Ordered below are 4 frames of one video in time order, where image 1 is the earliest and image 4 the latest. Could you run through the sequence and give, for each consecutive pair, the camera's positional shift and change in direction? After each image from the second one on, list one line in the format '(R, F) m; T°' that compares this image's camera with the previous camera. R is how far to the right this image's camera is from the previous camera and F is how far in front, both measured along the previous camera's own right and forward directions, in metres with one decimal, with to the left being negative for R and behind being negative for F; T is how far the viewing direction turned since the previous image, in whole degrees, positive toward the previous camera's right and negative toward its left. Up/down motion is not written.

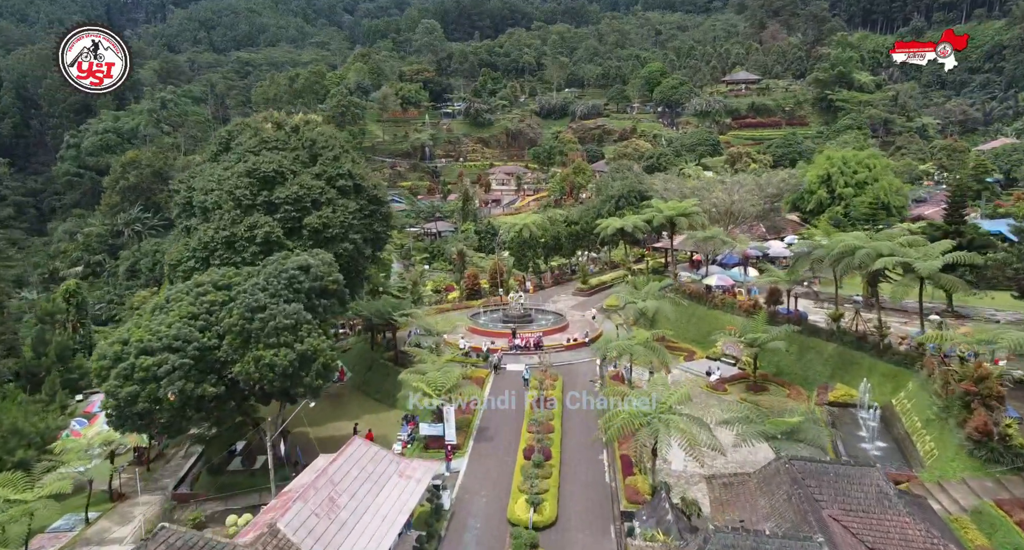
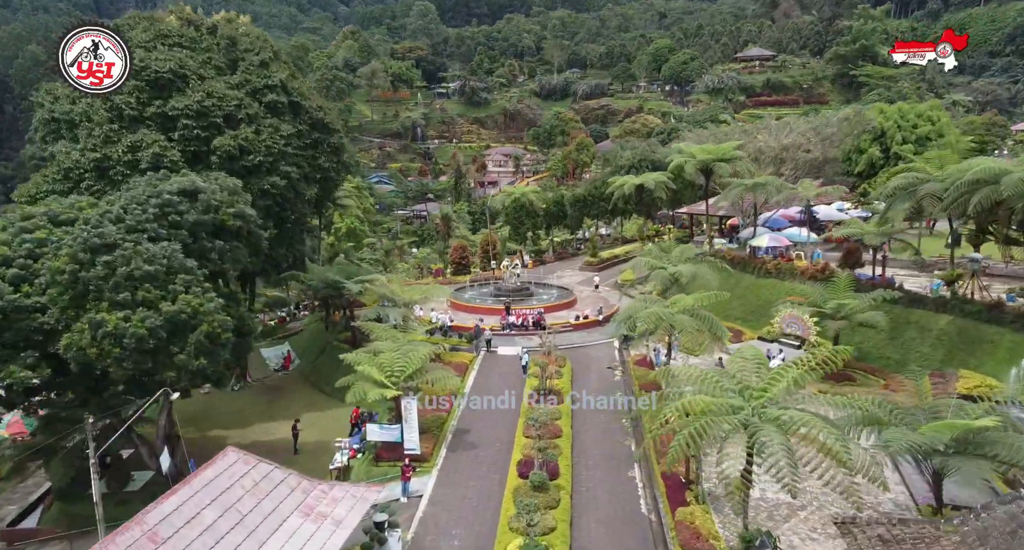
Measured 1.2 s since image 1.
(+0.3, +10.1) m; 0°
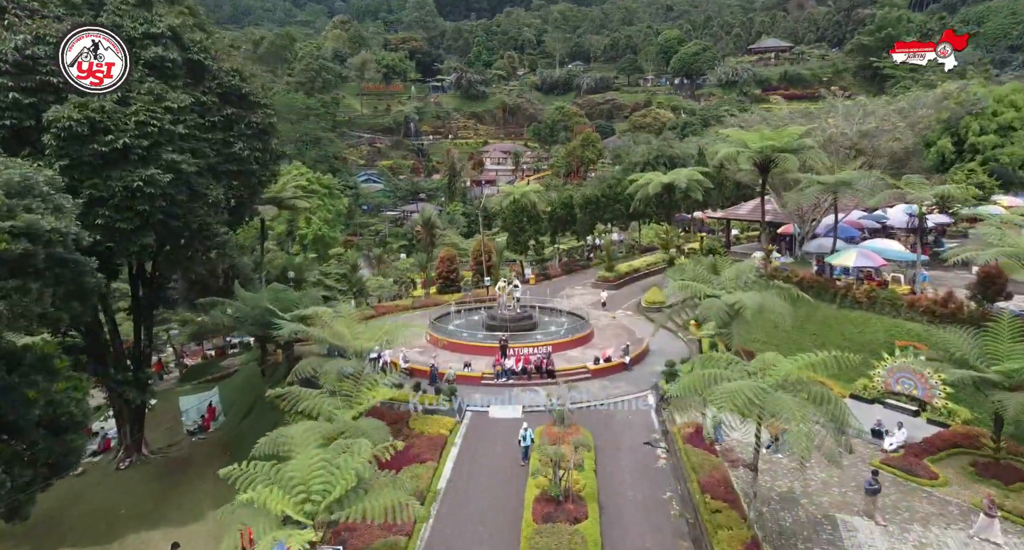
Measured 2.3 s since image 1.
(+0.1, +9.2) m; 0°
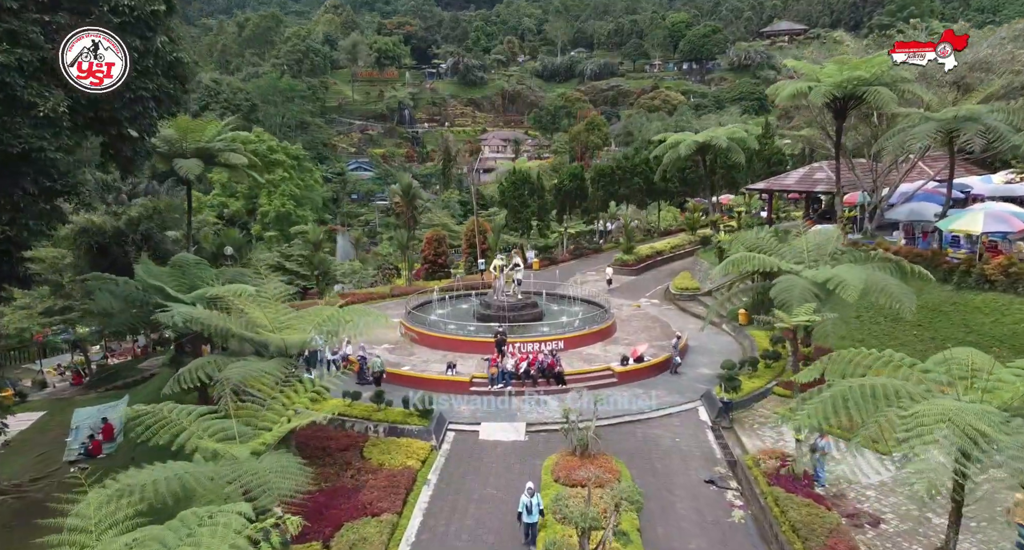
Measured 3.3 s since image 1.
(0.0, +7.1) m; 0°
